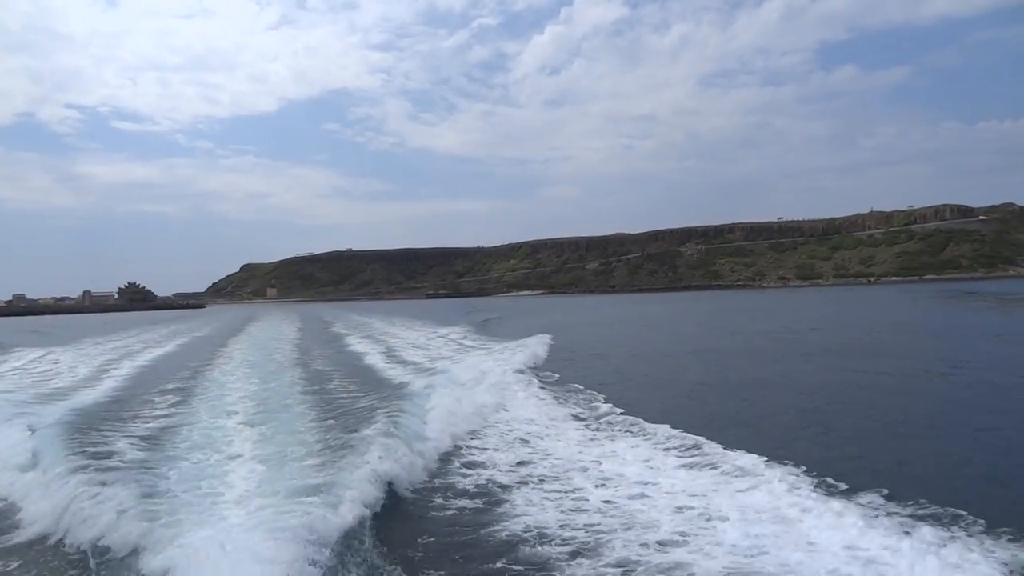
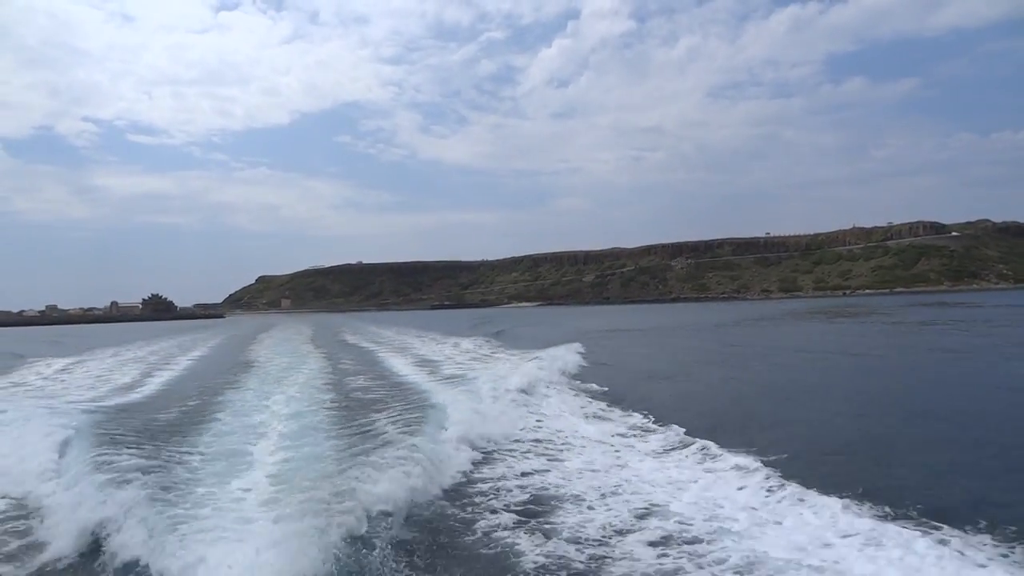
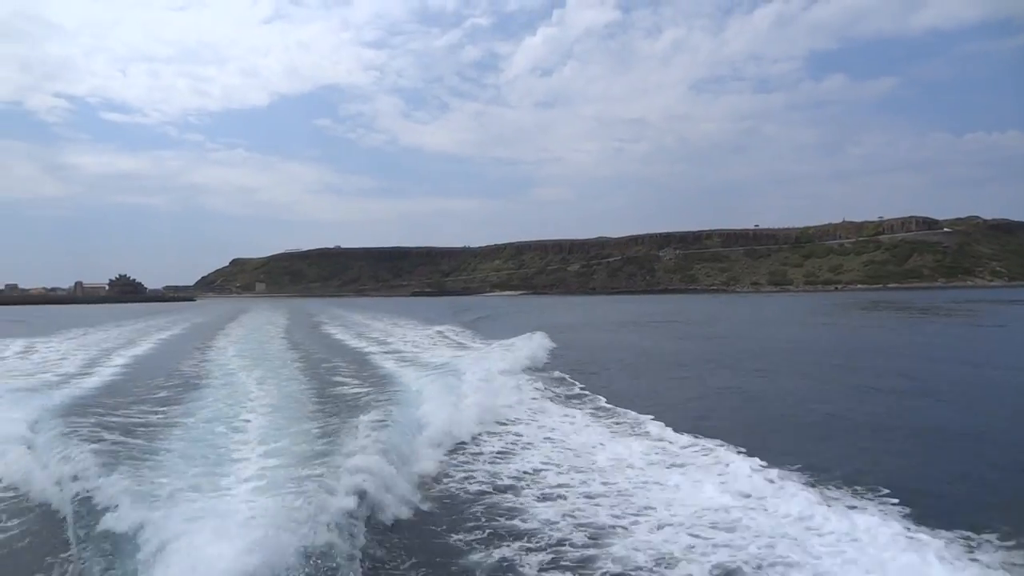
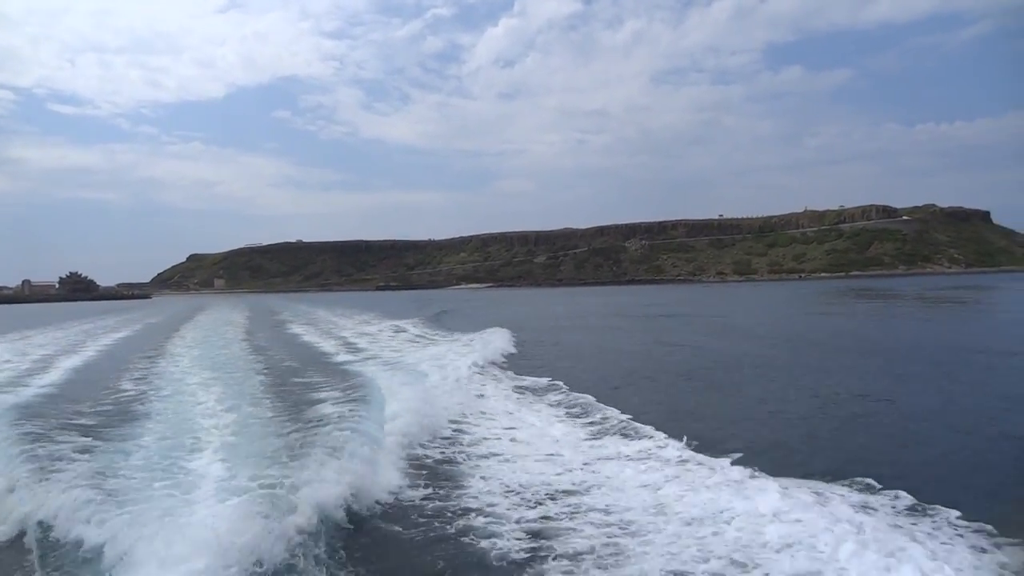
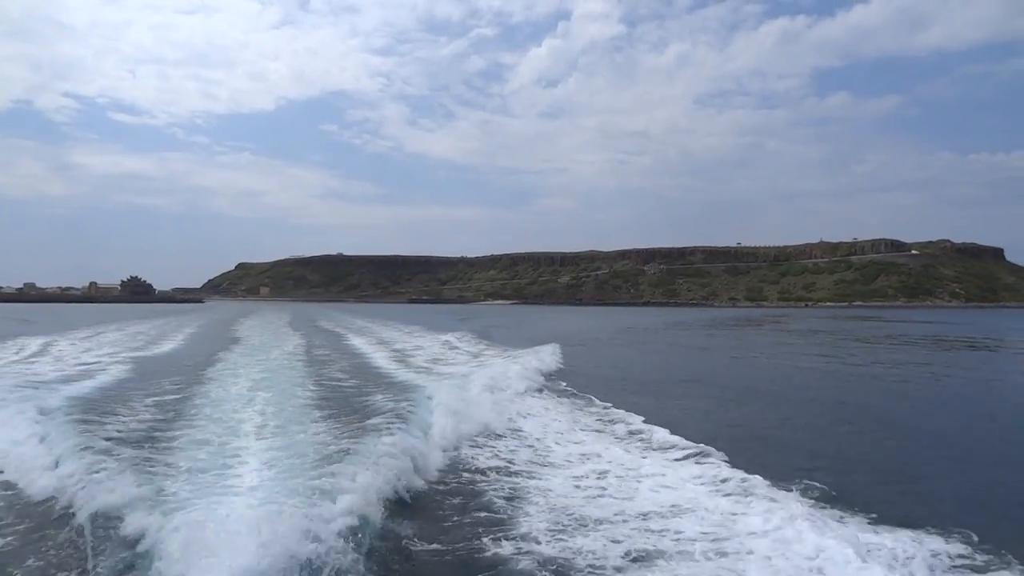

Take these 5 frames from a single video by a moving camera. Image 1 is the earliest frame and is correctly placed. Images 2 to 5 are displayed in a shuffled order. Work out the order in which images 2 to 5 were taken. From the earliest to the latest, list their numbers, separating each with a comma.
4, 3, 2, 5
